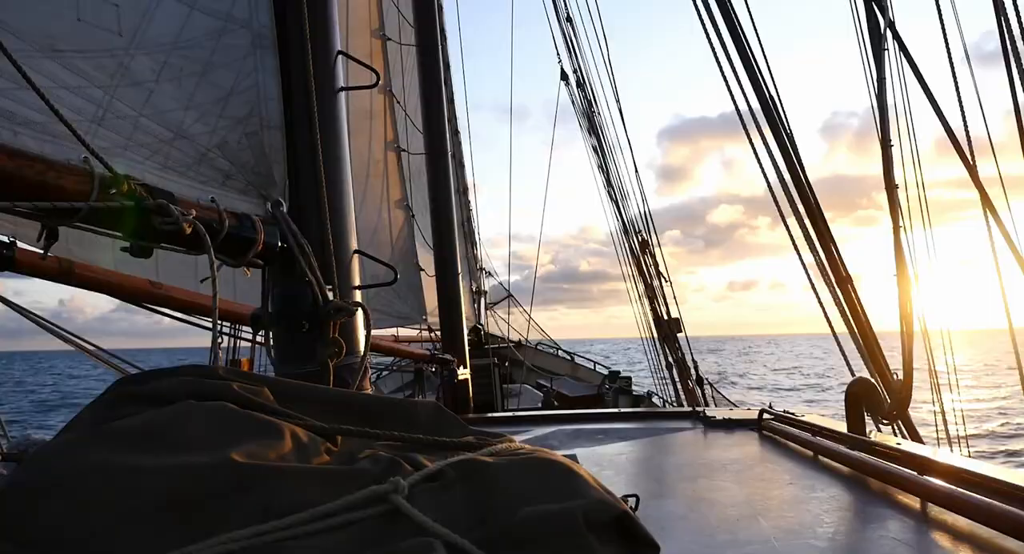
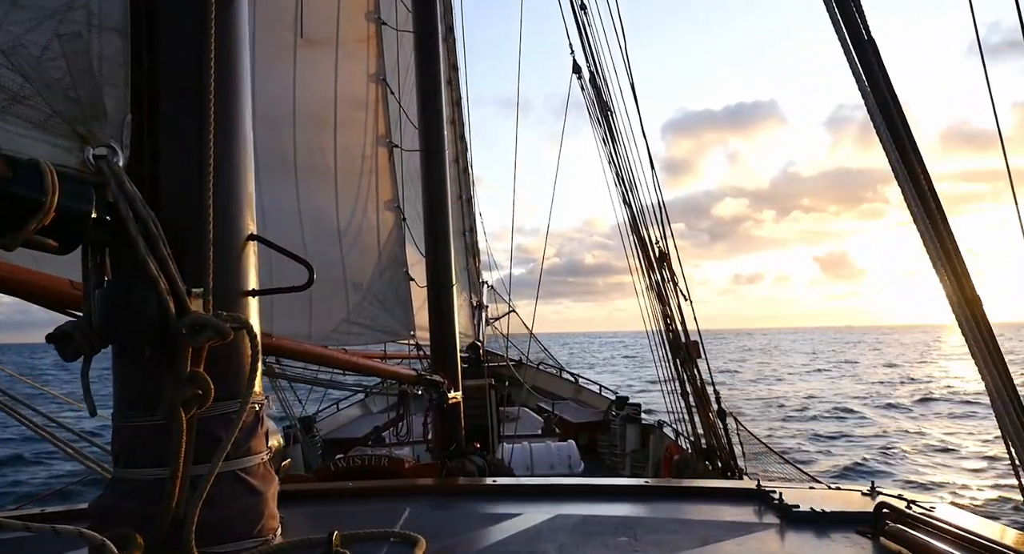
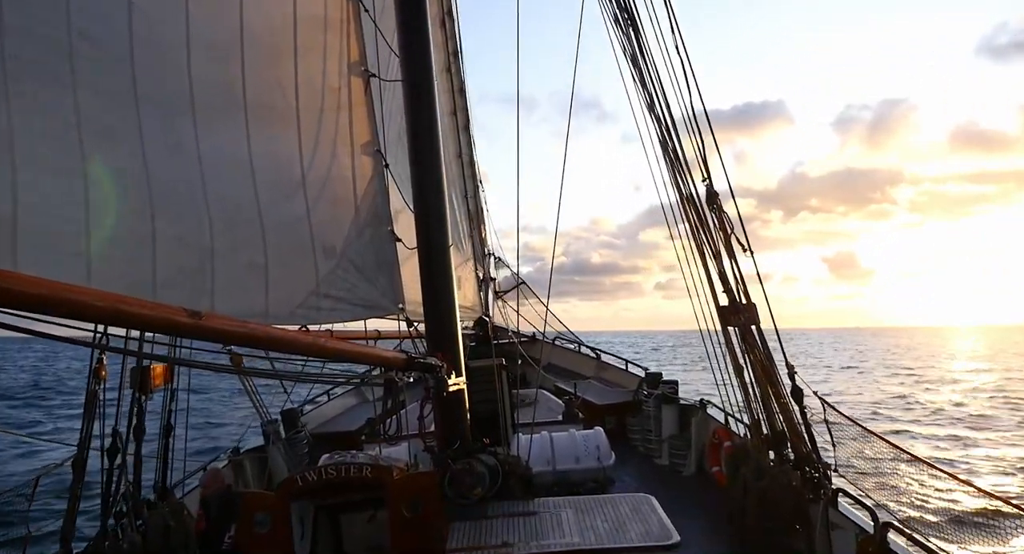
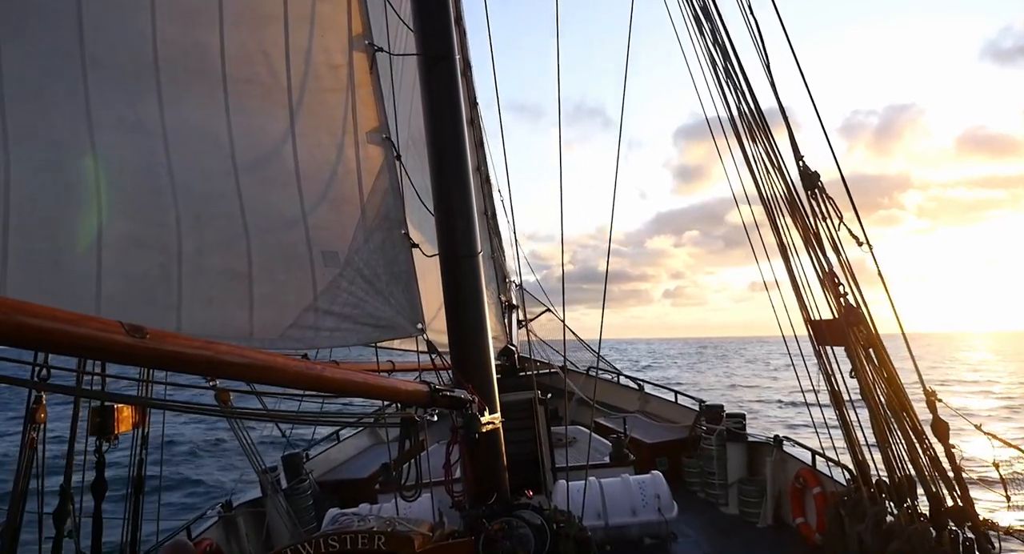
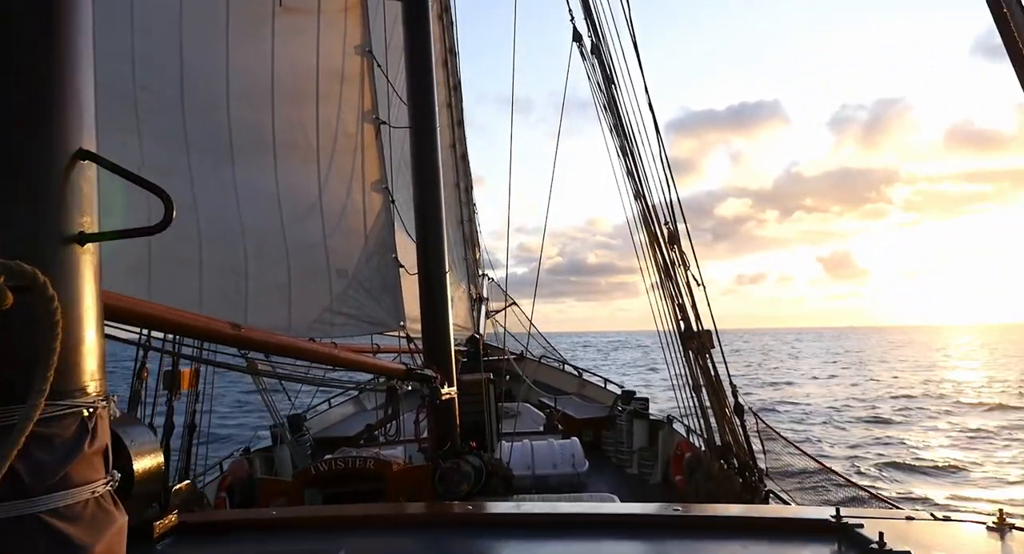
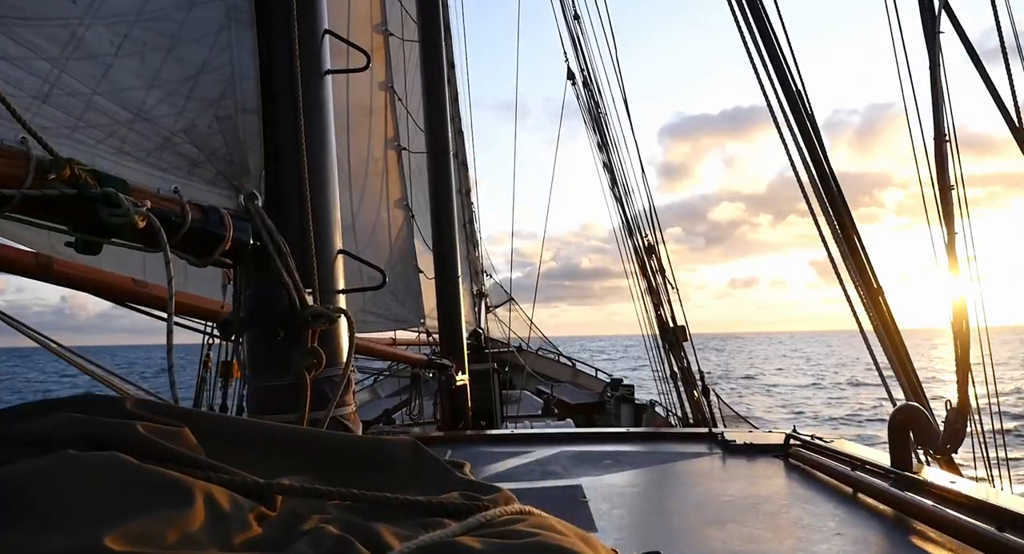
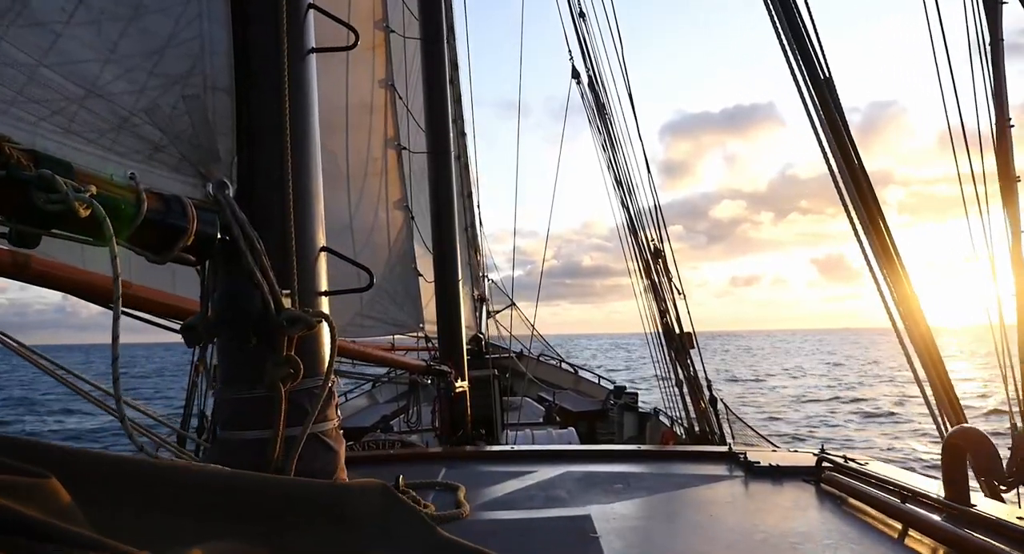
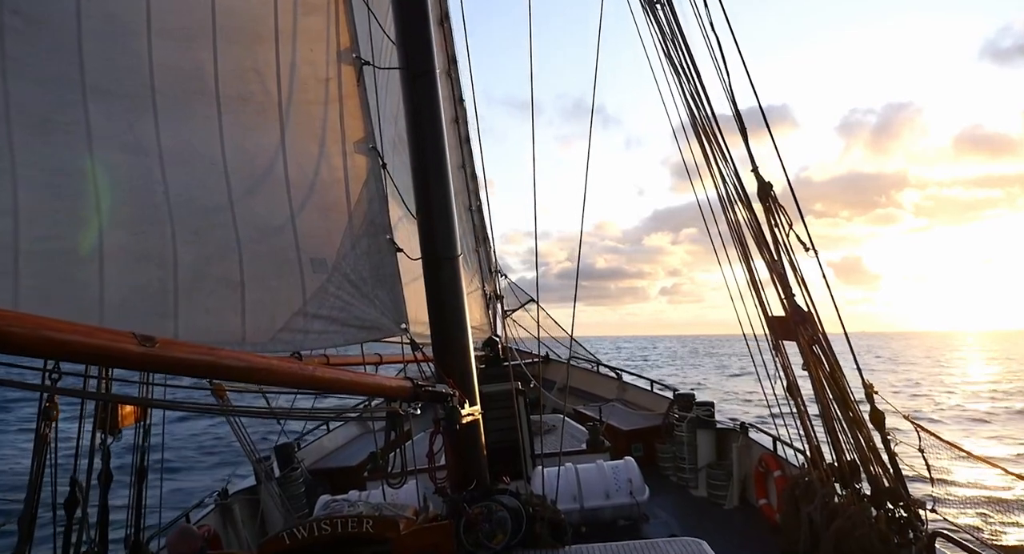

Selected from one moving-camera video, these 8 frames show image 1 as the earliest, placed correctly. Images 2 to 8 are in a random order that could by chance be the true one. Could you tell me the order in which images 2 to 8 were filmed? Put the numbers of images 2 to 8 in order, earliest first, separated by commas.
6, 7, 2, 5, 3, 8, 4
